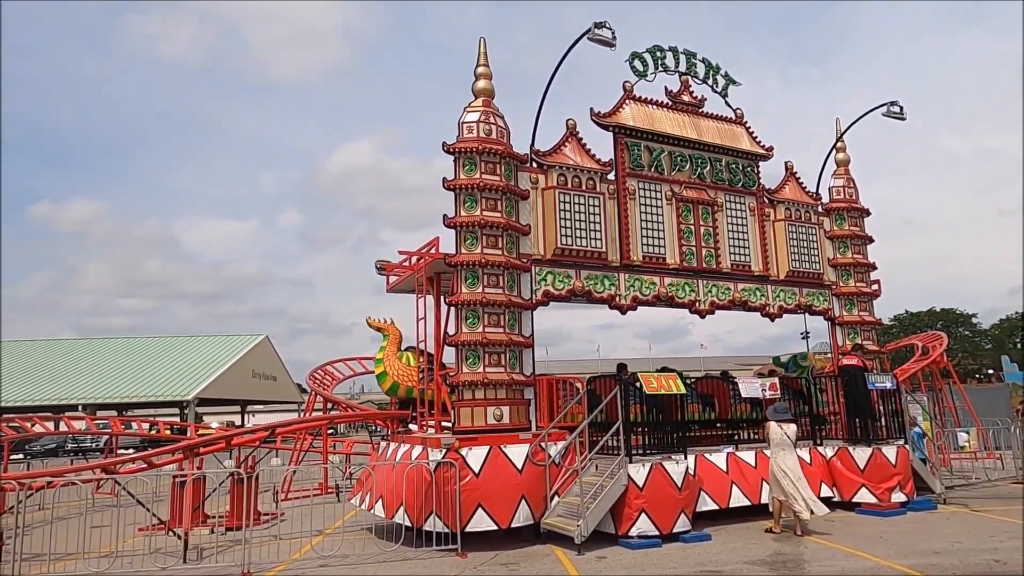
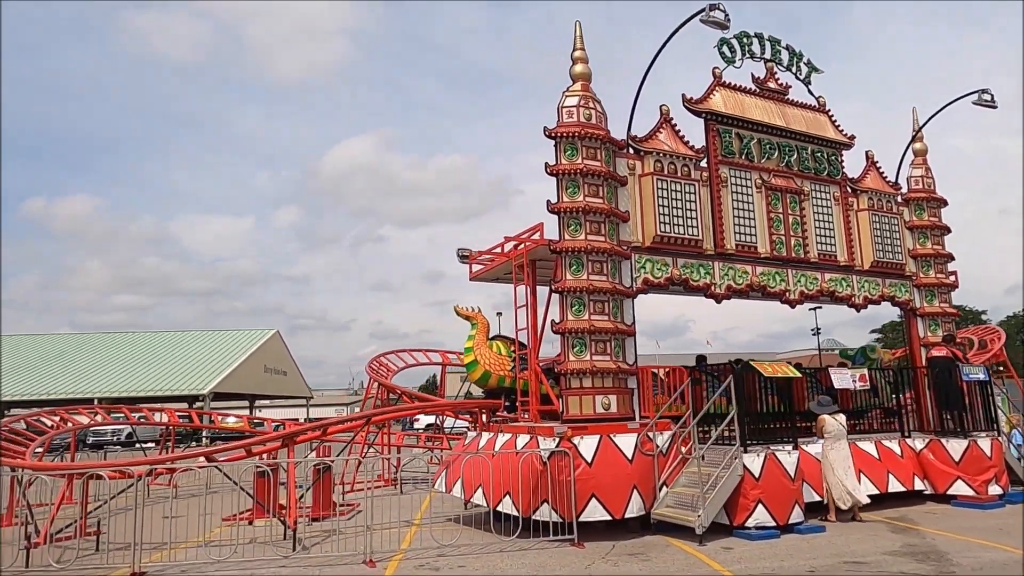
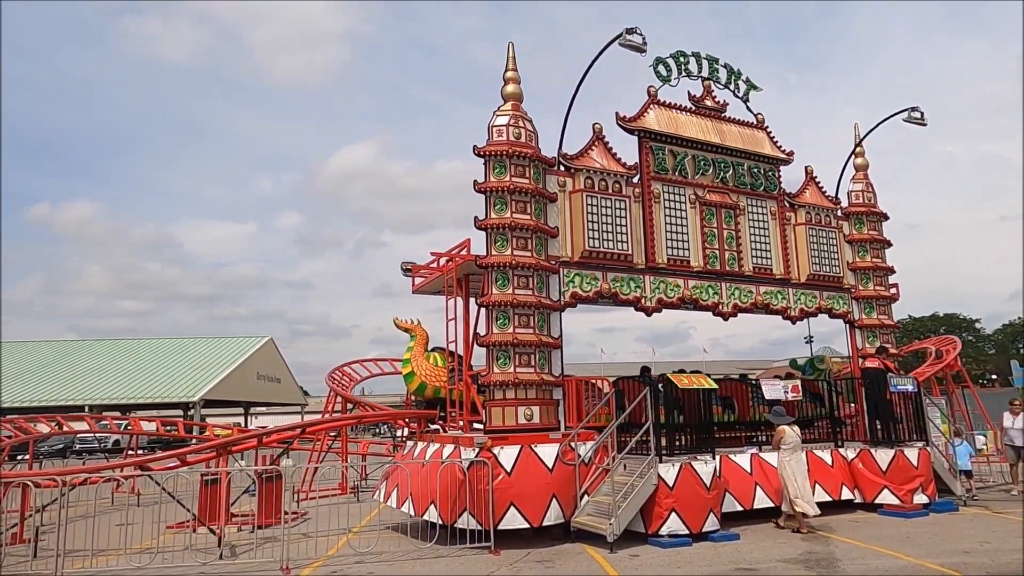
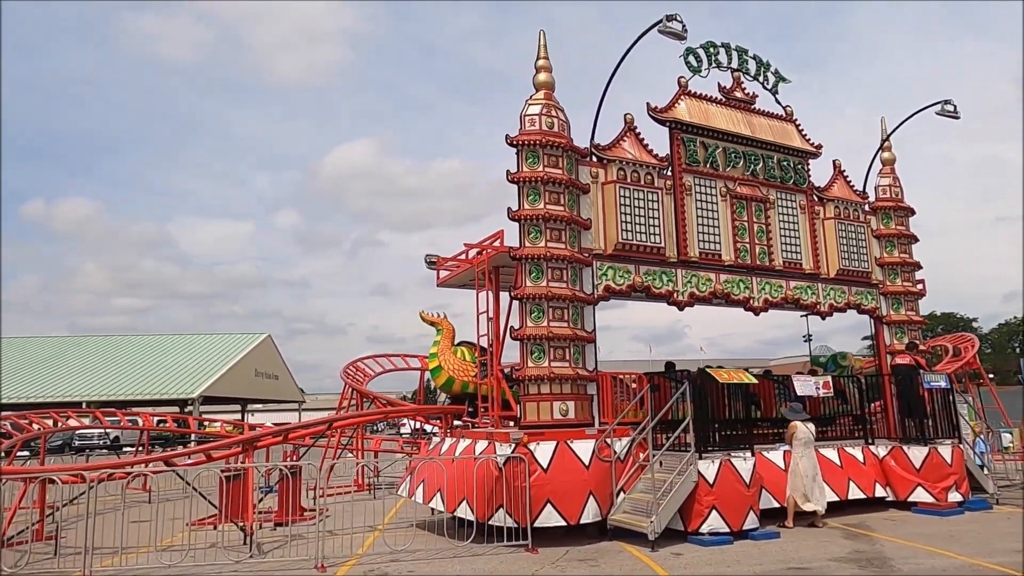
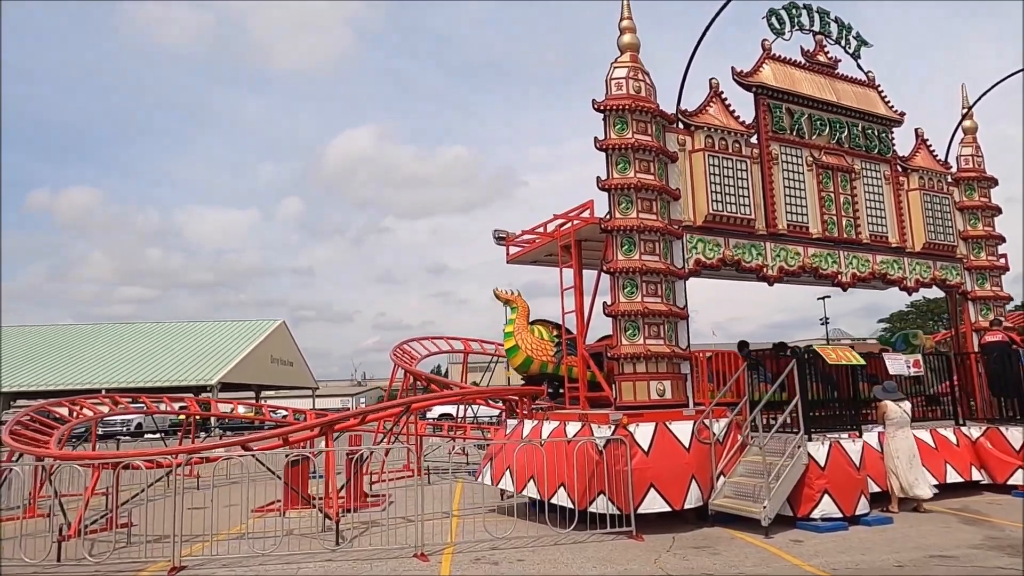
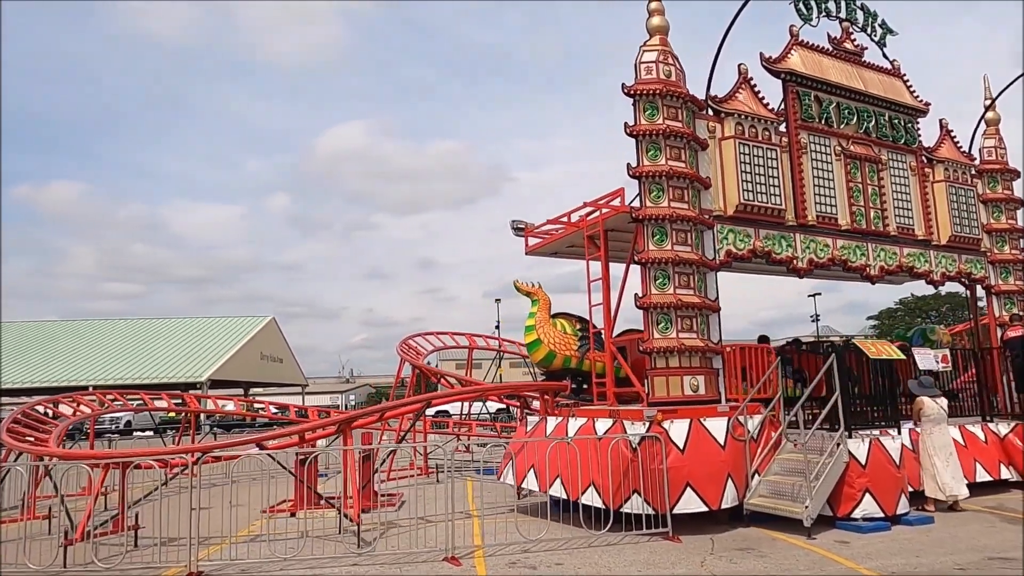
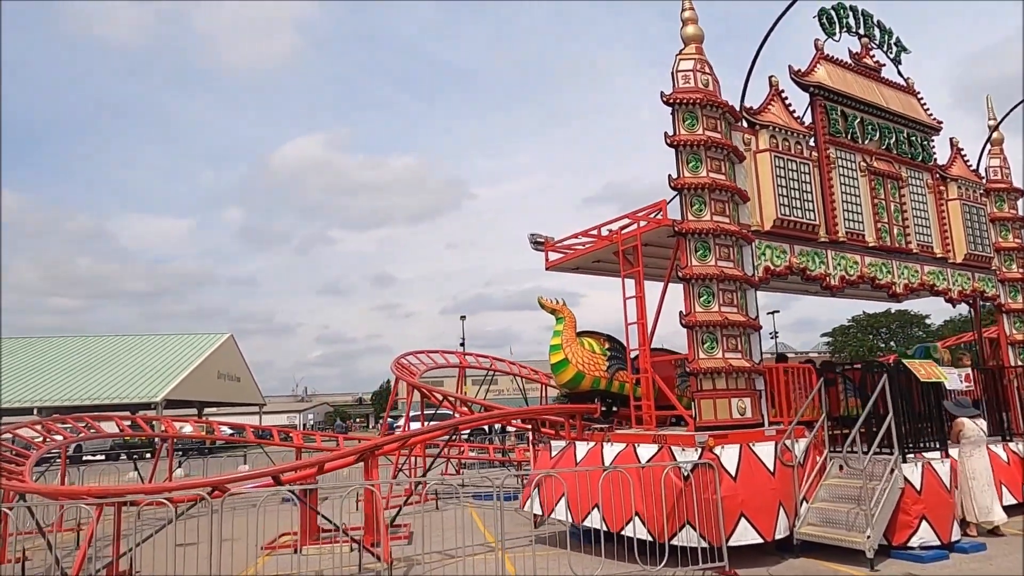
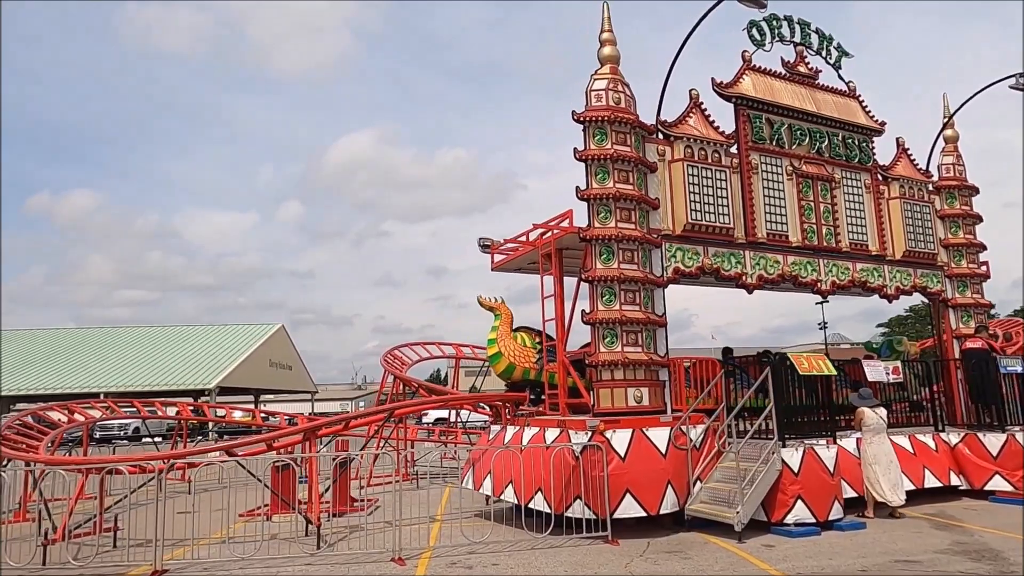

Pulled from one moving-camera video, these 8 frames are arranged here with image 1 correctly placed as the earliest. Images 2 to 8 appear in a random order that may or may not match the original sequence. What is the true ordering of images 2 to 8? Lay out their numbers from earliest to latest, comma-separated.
3, 4, 2, 8, 5, 6, 7
